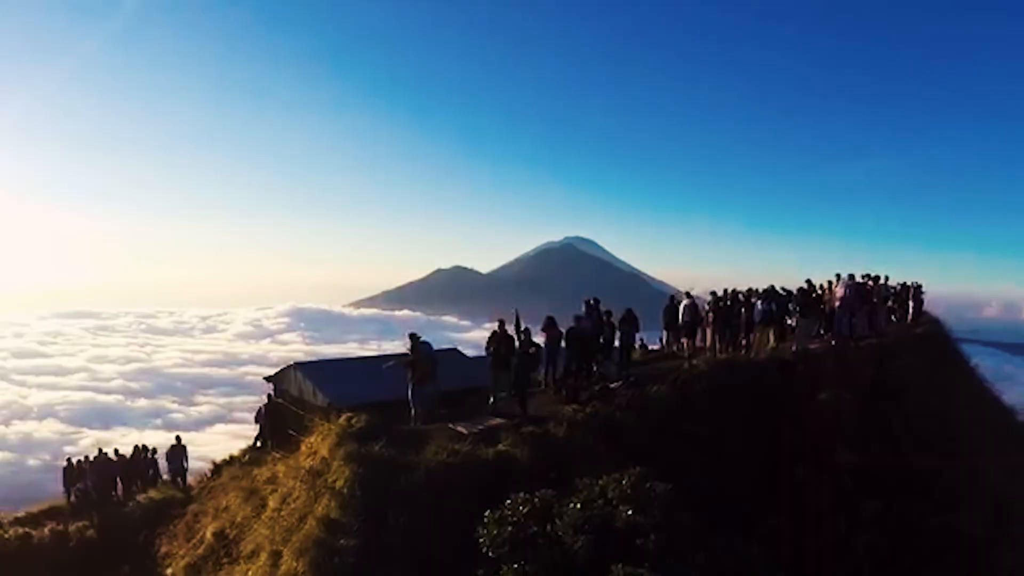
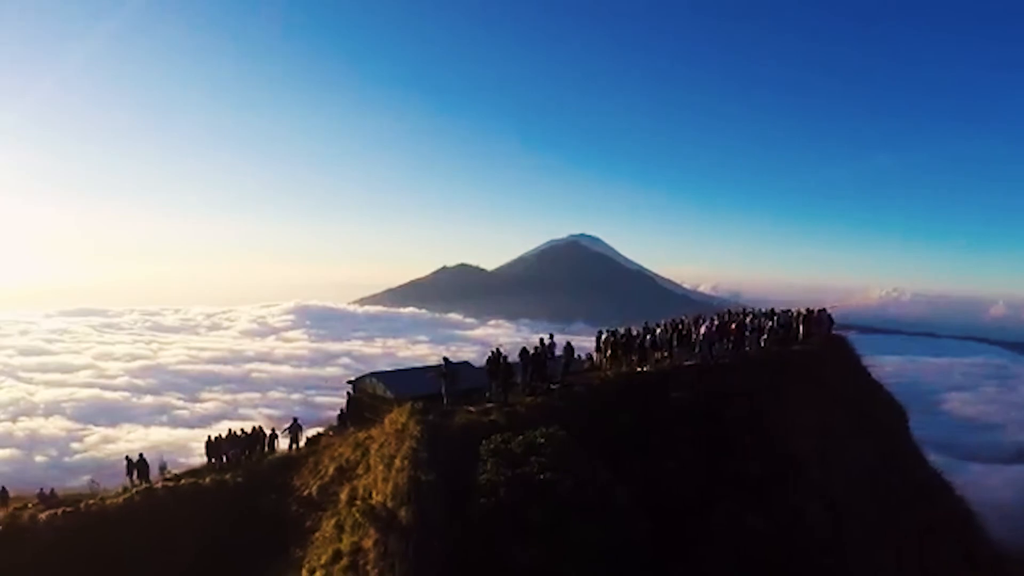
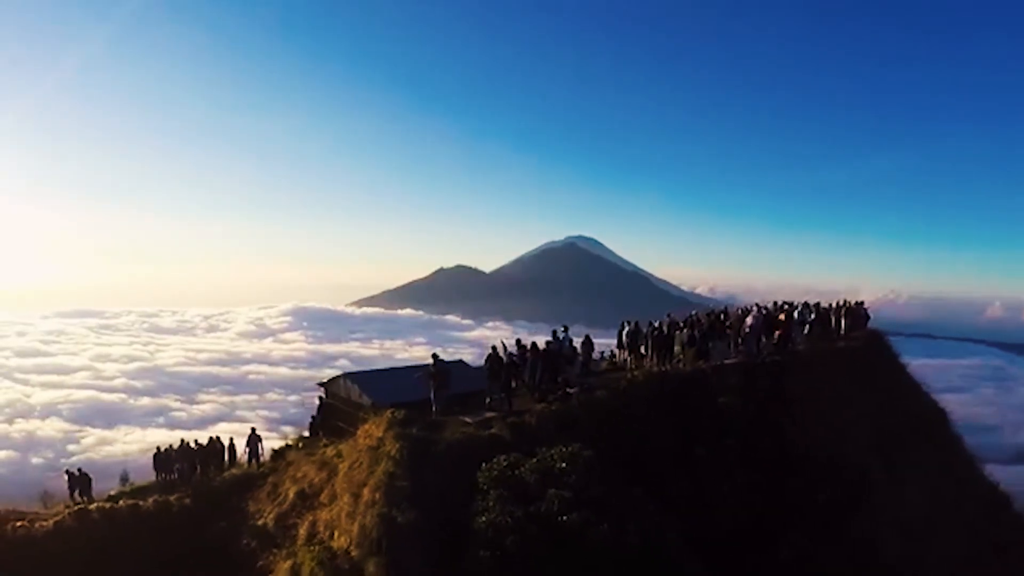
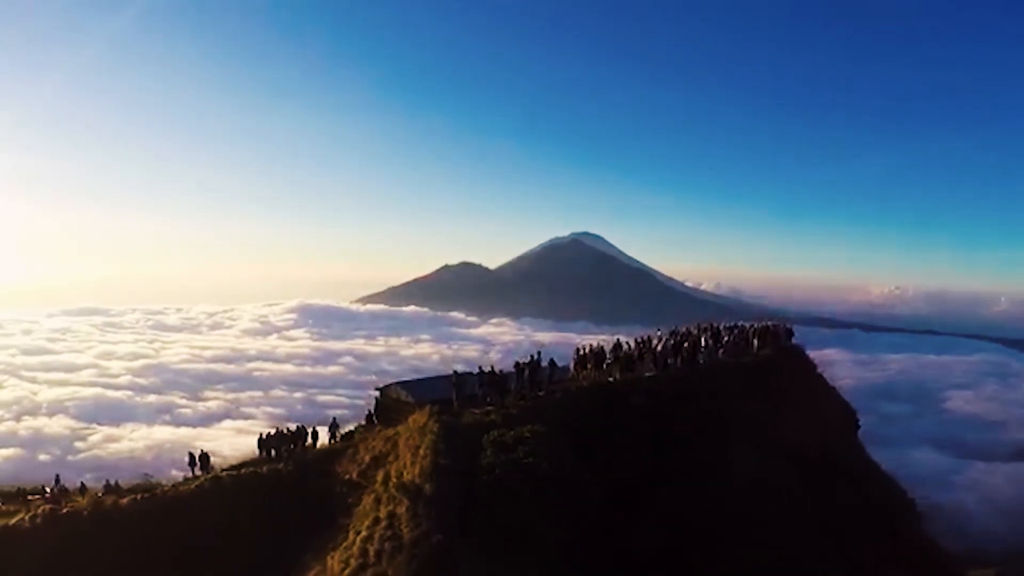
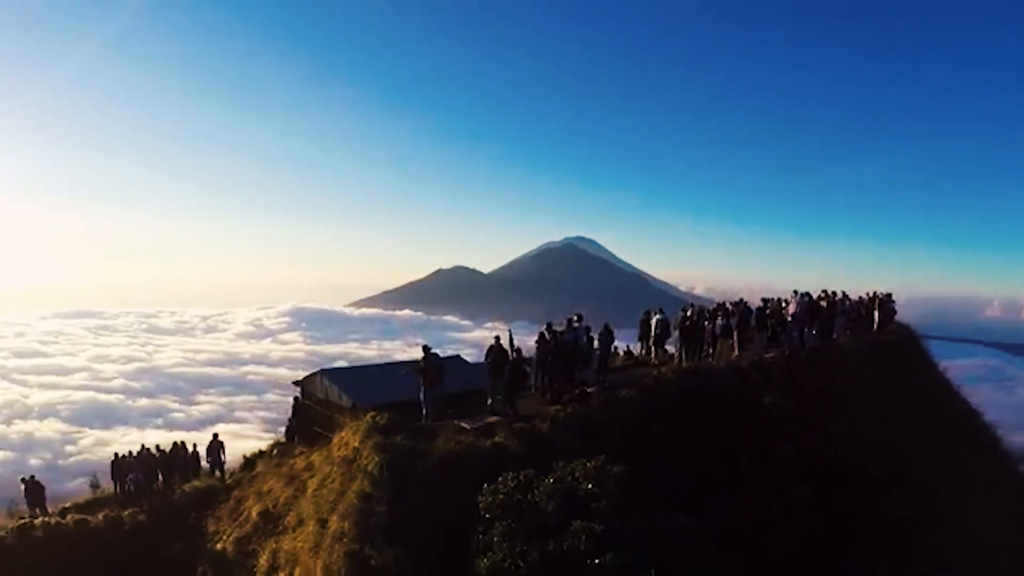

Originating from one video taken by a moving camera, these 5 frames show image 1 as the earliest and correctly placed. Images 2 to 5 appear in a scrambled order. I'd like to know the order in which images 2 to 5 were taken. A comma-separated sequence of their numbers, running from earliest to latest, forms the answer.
5, 3, 2, 4
